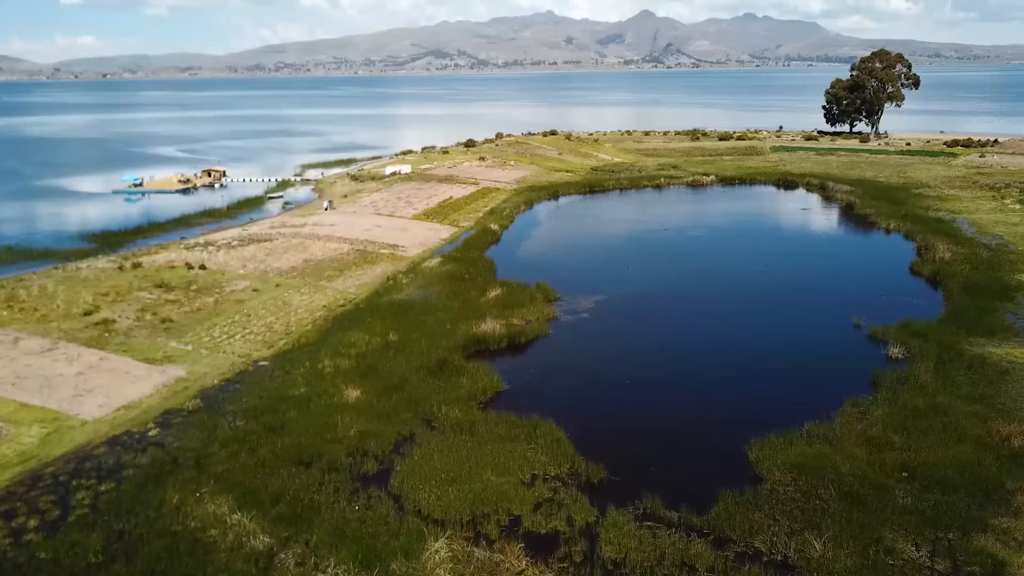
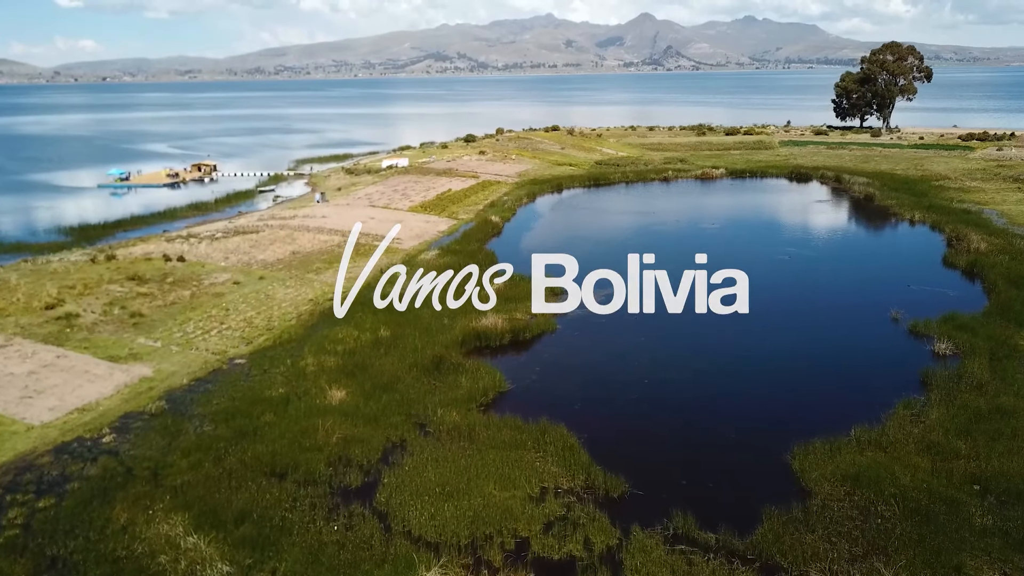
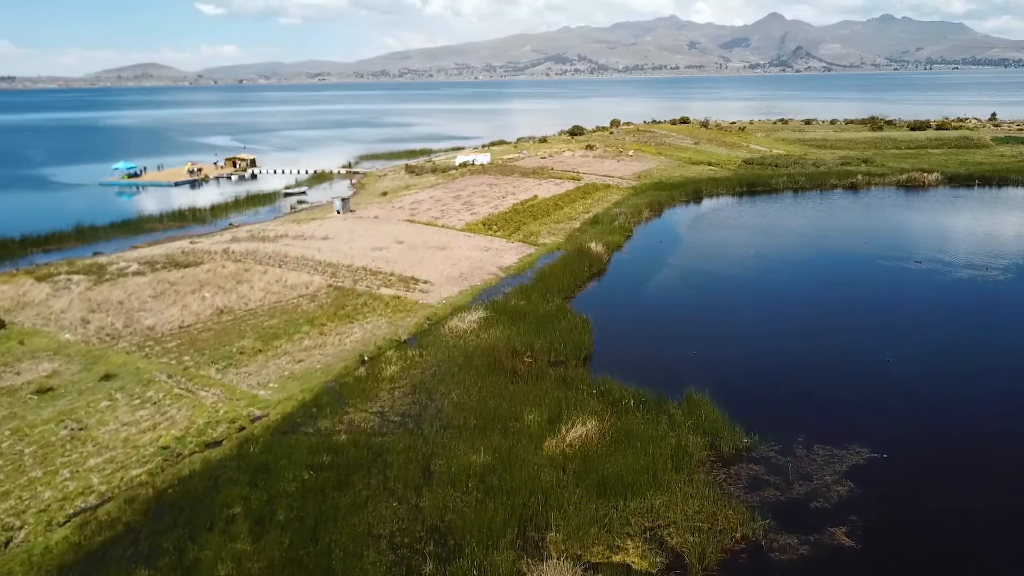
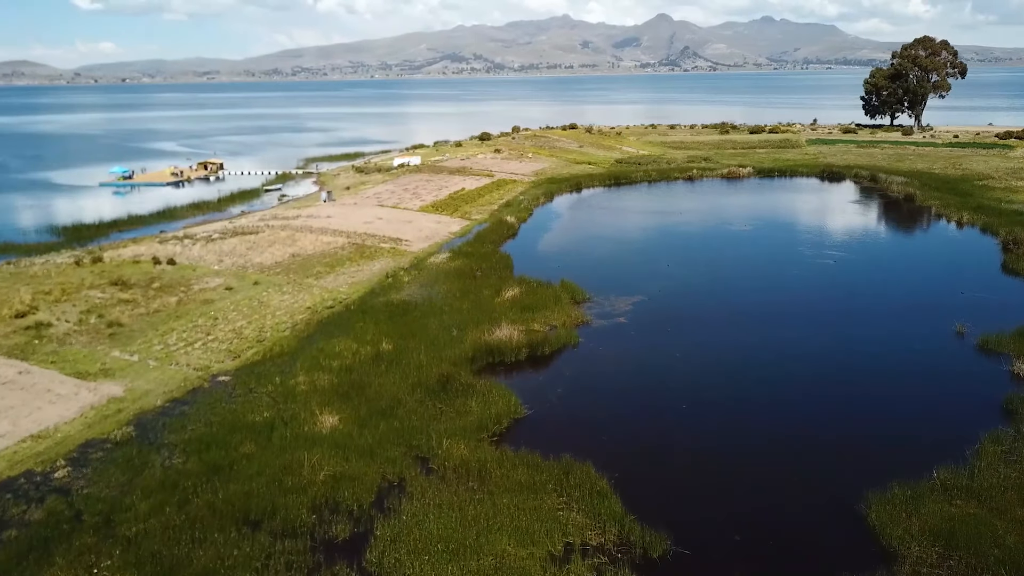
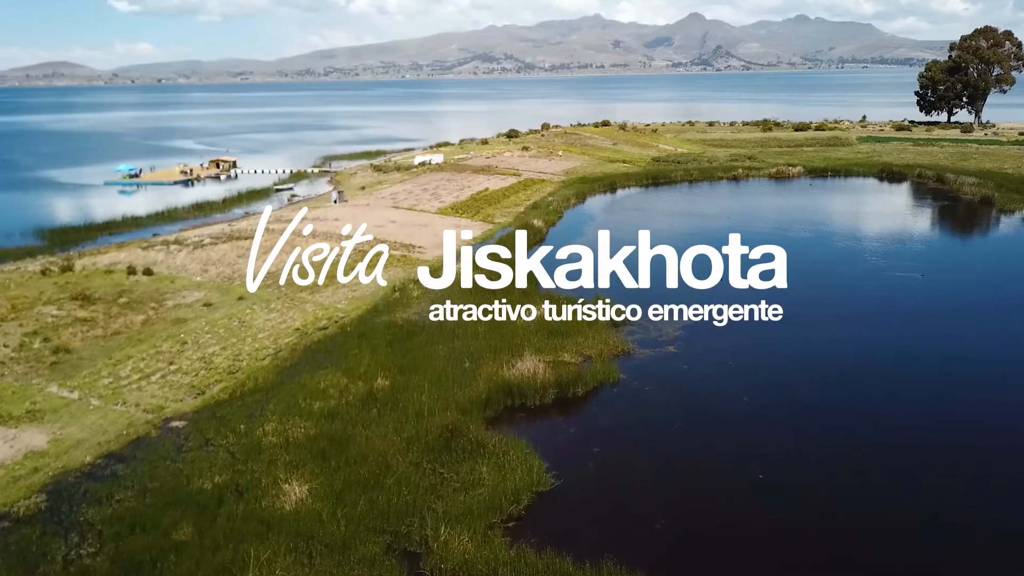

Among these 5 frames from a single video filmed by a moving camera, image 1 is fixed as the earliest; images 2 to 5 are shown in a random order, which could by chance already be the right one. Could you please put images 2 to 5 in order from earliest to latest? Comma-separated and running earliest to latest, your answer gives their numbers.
2, 4, 5, 3
